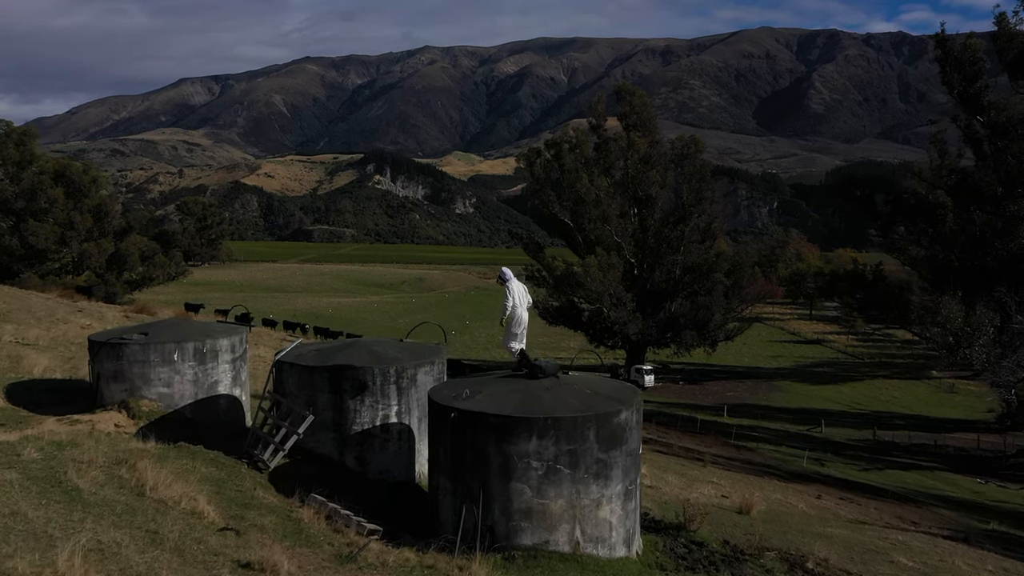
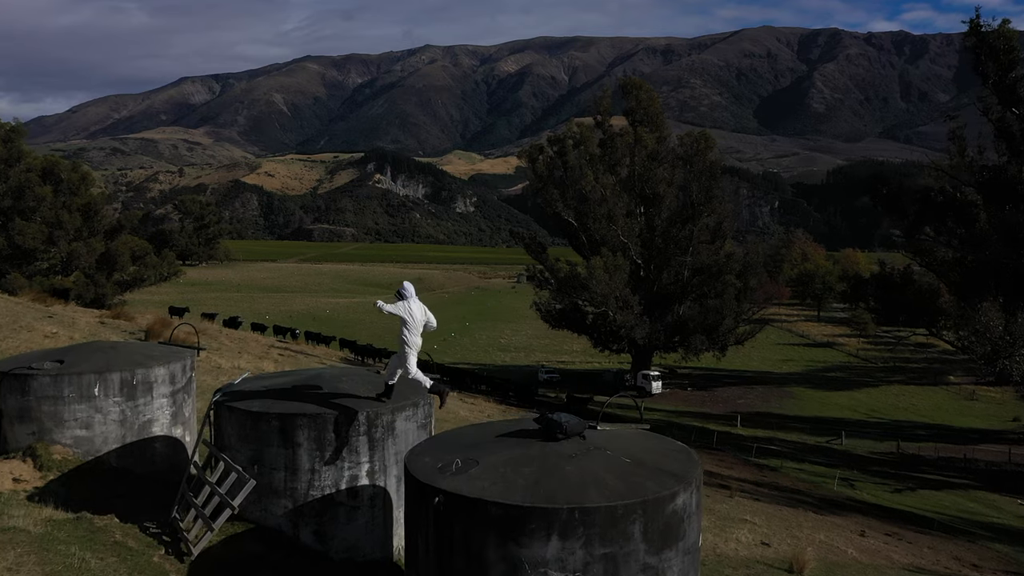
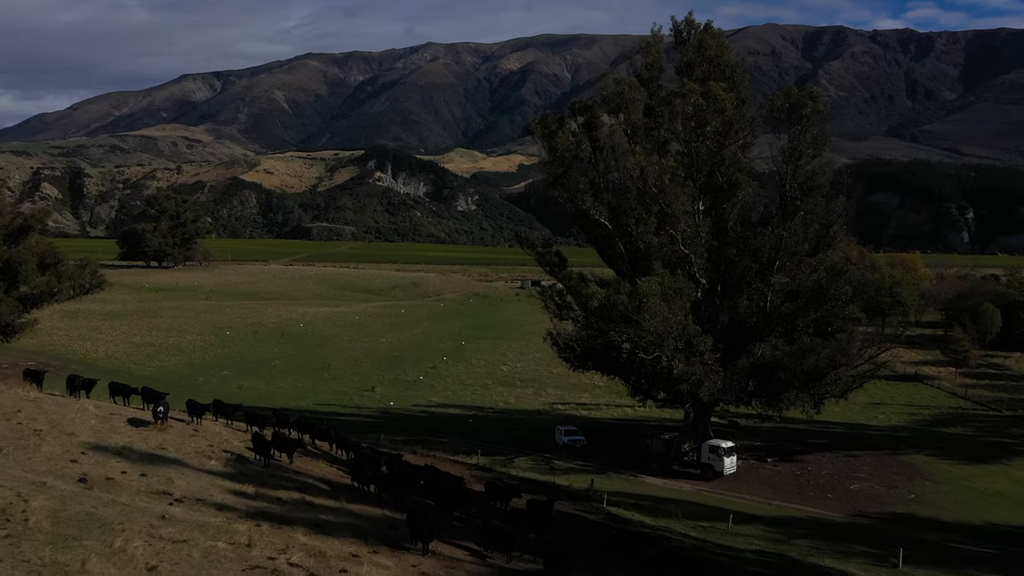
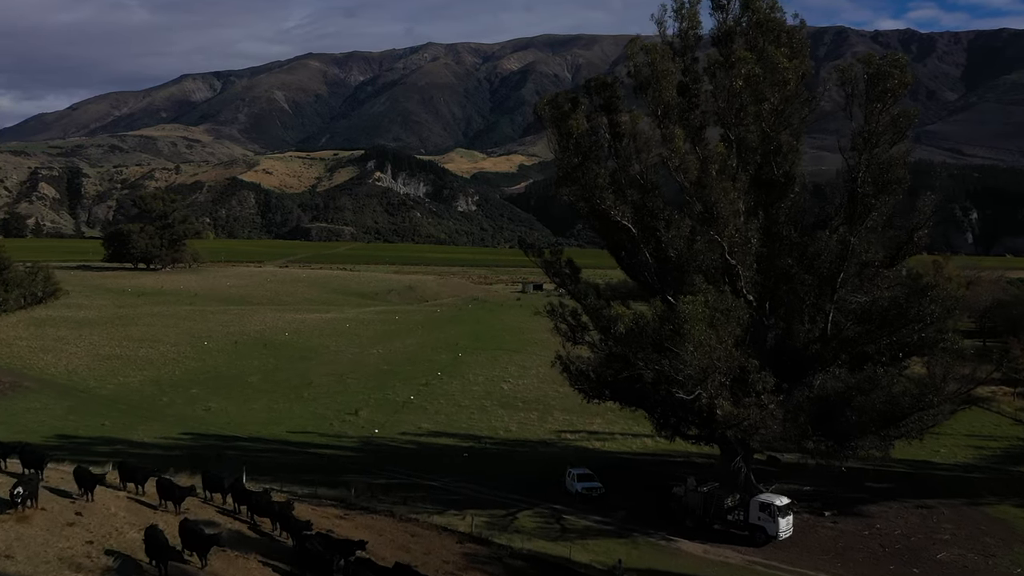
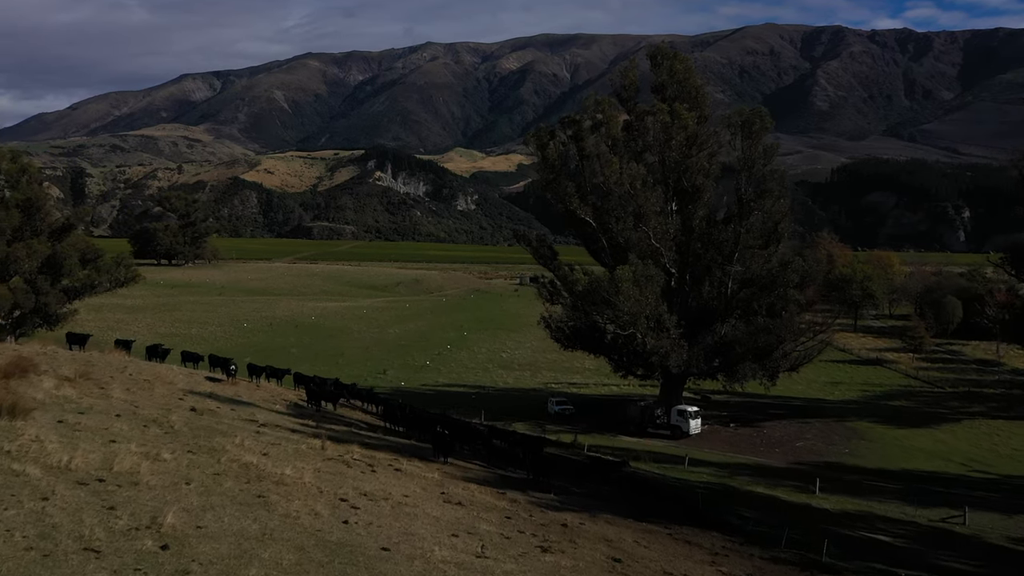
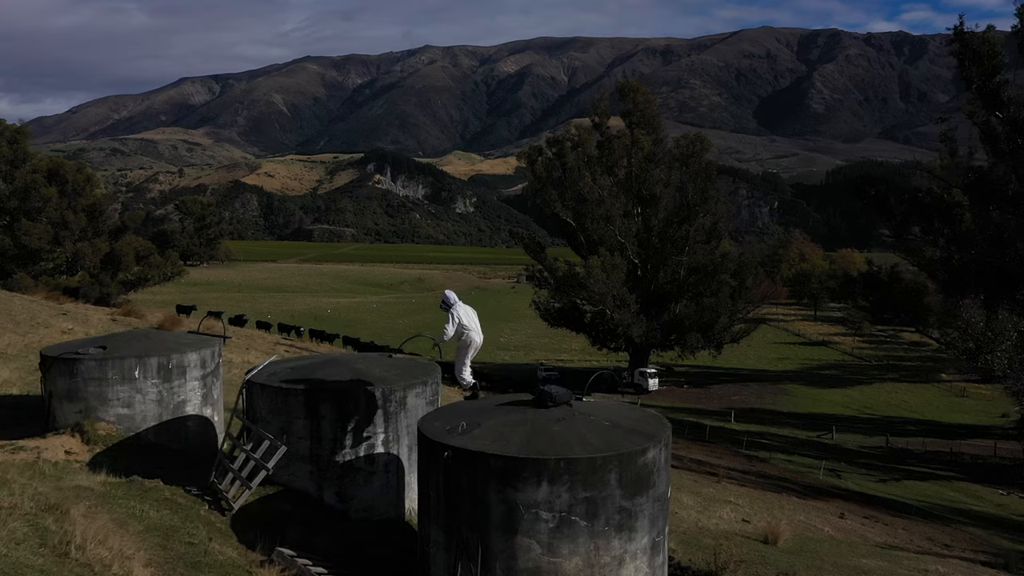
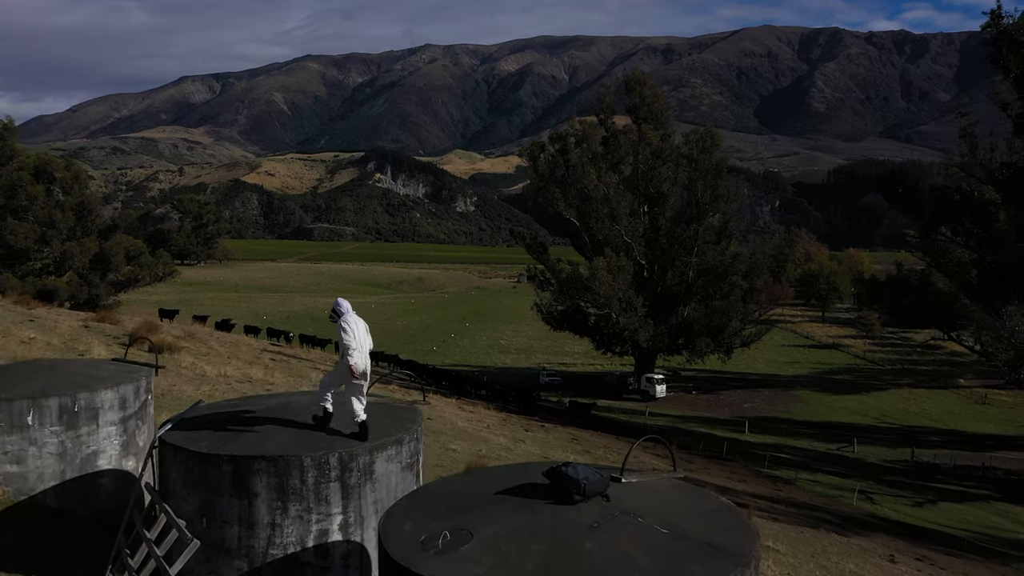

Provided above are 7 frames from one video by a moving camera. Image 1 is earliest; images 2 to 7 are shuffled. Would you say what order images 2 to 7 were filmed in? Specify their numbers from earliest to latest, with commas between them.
6, 2, 7, 5, 3, 4
